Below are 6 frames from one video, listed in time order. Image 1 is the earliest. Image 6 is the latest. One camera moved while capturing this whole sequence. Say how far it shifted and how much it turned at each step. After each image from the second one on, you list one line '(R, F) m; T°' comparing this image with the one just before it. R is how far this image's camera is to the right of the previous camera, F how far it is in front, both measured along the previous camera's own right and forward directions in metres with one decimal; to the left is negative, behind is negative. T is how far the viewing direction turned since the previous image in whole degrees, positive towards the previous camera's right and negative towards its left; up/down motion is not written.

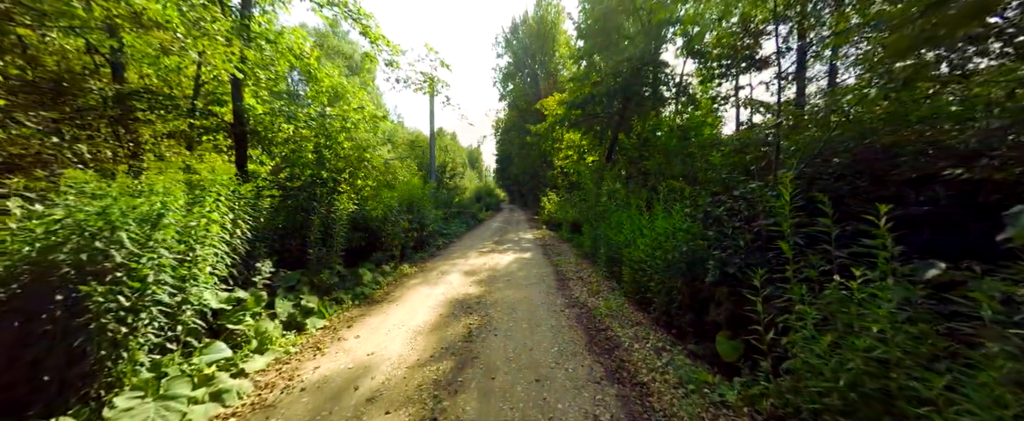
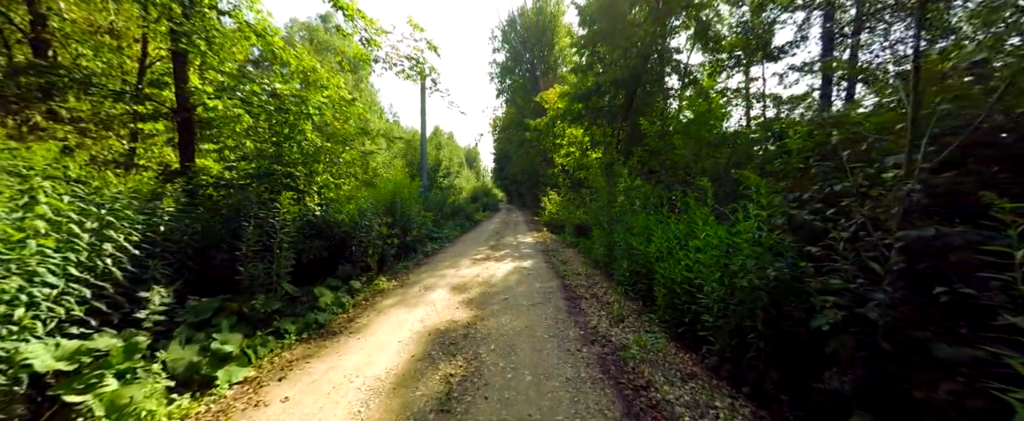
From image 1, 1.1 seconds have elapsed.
(0.0, +1.6) m; 0°
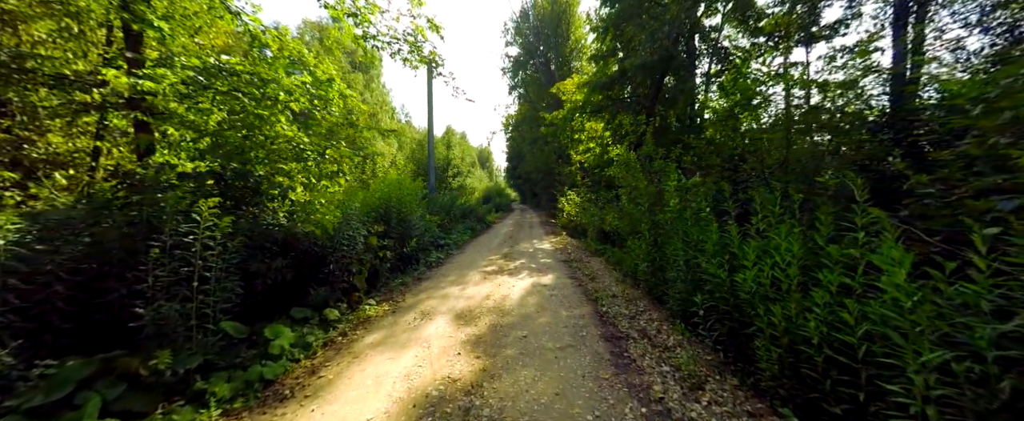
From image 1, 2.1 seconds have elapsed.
(-0.1, +1.7) m; -2°
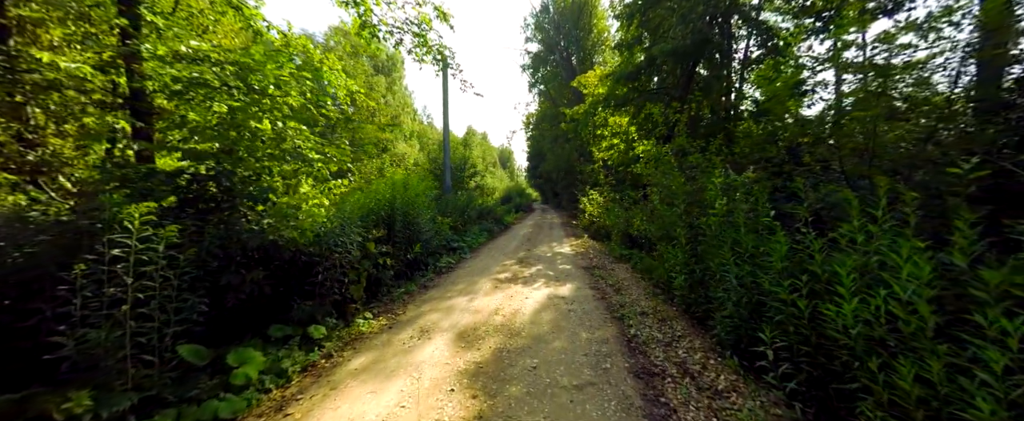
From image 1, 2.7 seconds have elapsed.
(+0.2, +0.9) m; -4°
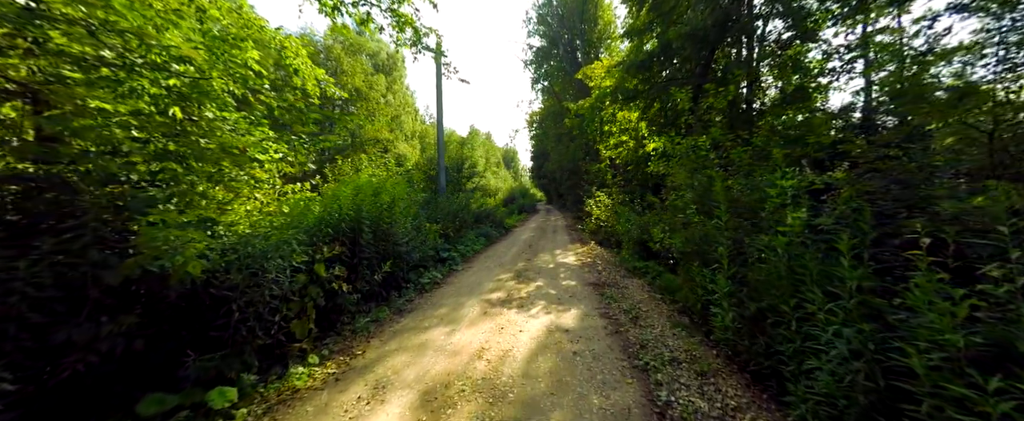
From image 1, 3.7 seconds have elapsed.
(+0.2, +1.4) m; -1°
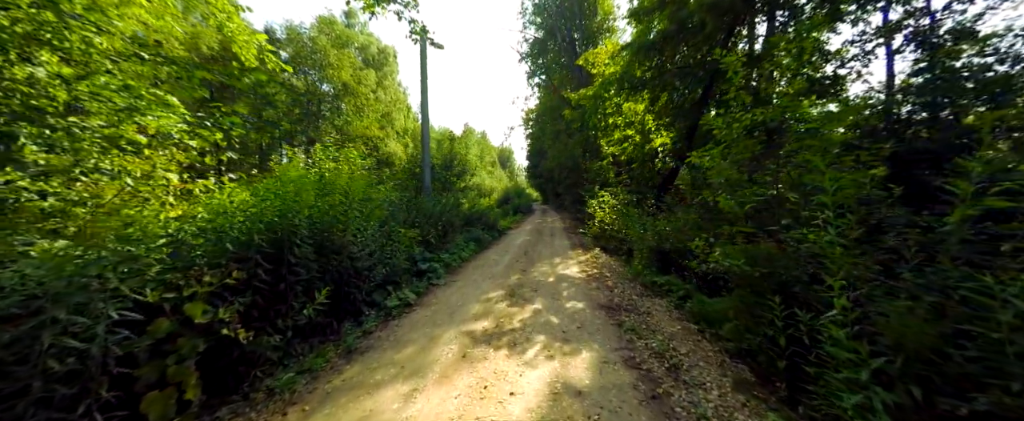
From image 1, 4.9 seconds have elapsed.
(+0.1, +1.8) m; +1°
